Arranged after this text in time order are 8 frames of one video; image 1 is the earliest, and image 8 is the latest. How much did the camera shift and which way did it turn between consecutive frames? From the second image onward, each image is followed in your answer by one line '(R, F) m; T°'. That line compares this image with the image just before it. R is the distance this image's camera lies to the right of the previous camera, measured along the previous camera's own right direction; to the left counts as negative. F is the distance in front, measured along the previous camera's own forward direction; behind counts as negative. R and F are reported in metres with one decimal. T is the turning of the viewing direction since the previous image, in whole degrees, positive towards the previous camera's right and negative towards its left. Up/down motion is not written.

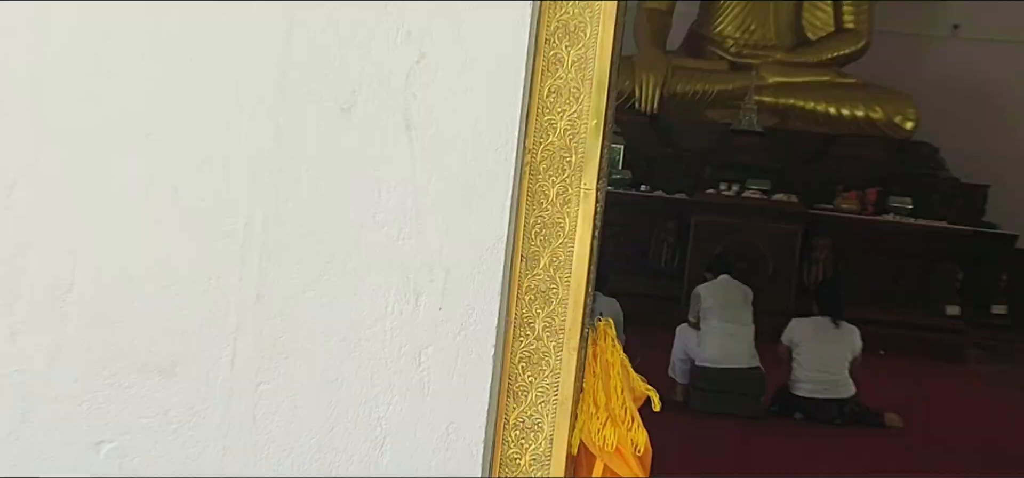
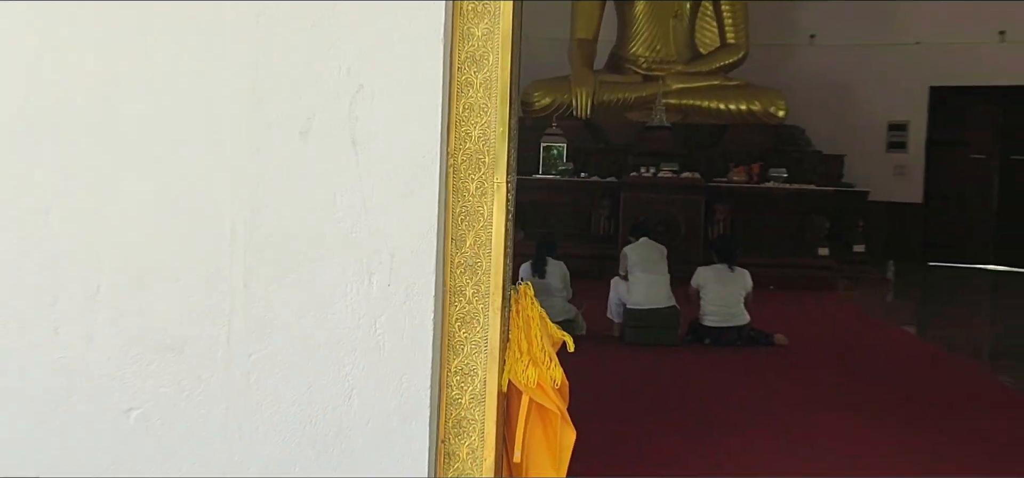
(-0.1, -0.6) m; +3°
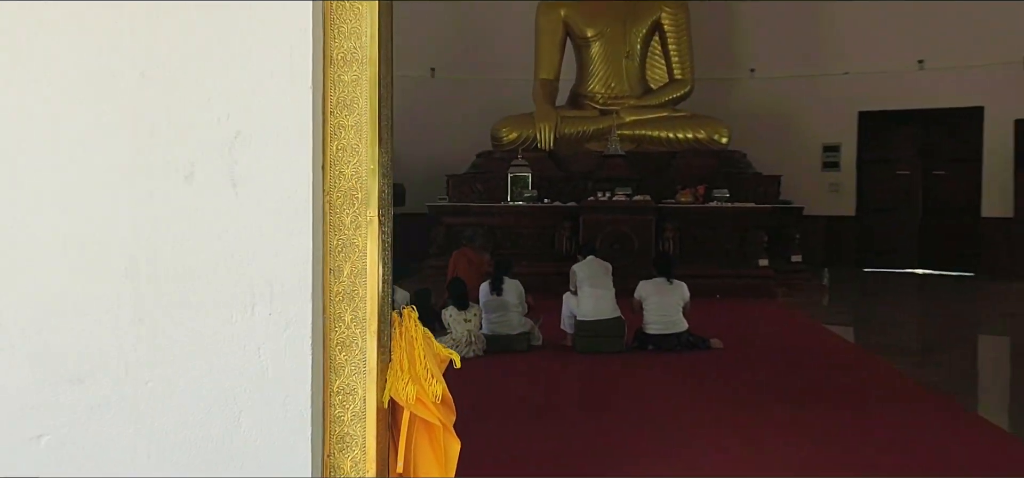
(+0.2, -0.3) m; -1°
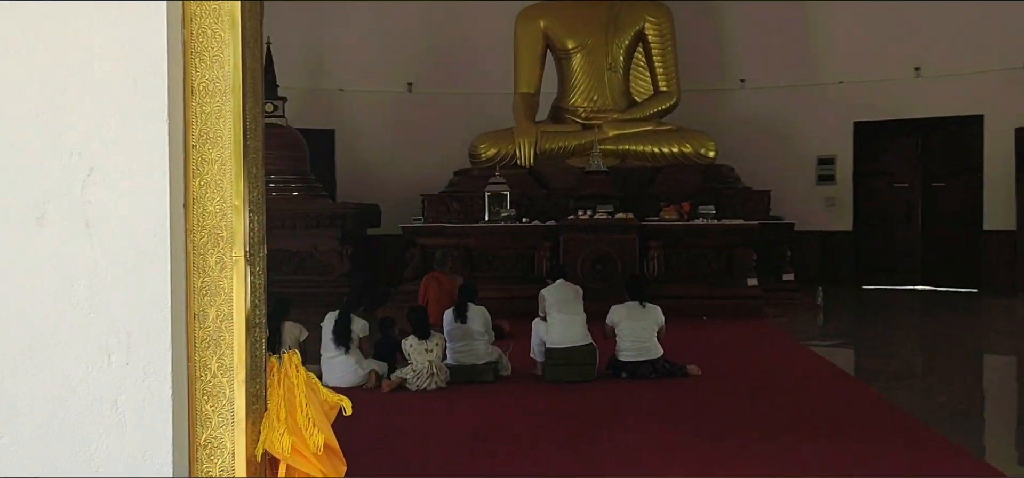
(+0.2, +0.1) m; -2°
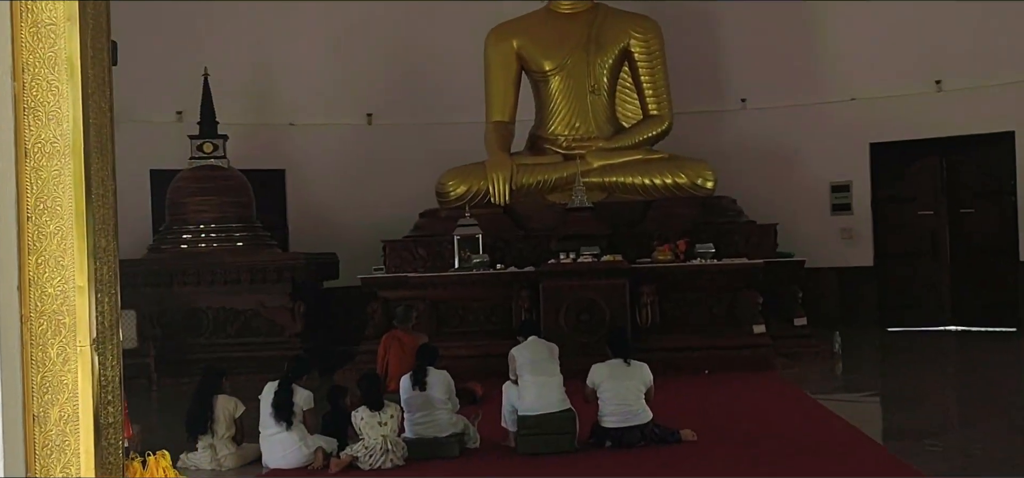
(+0.1, +0.3) m; -1°
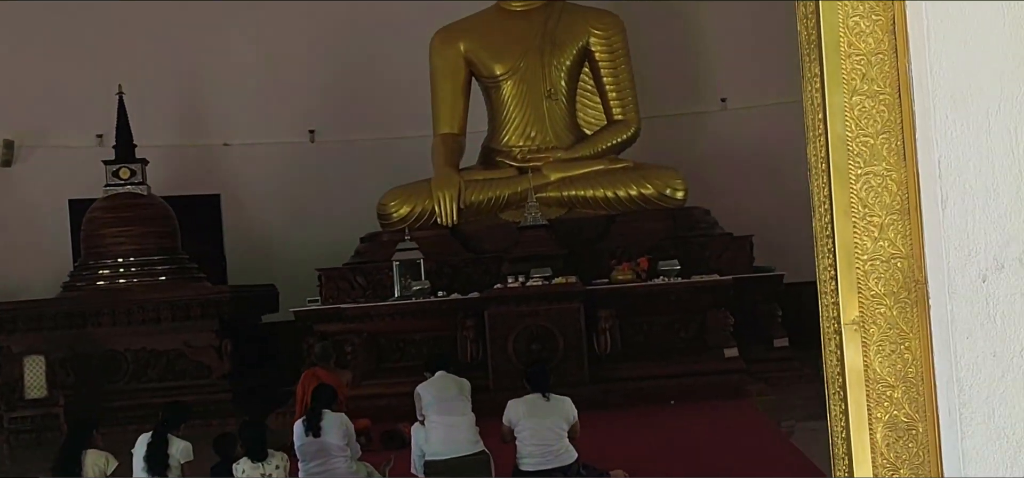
(+0.2, +0.2) m; -2°
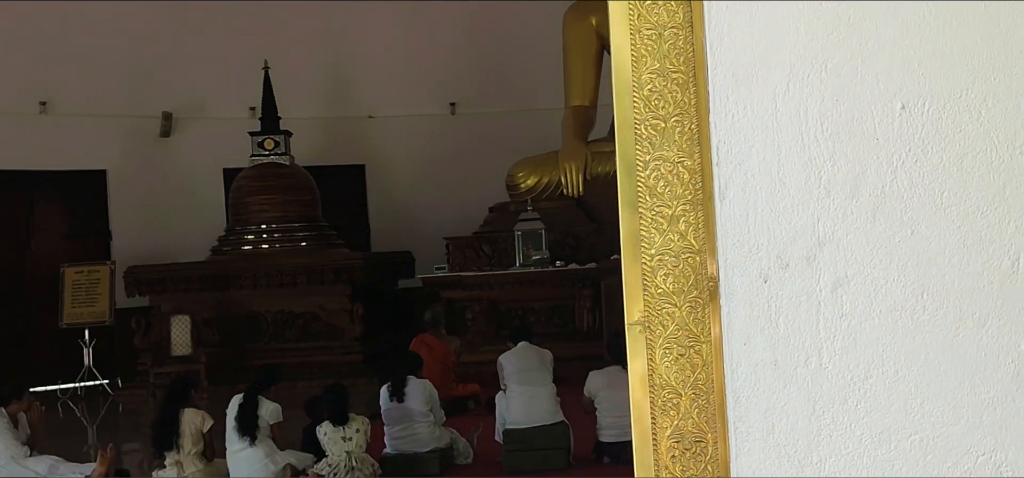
(+0.1, +0.1) m; -13°
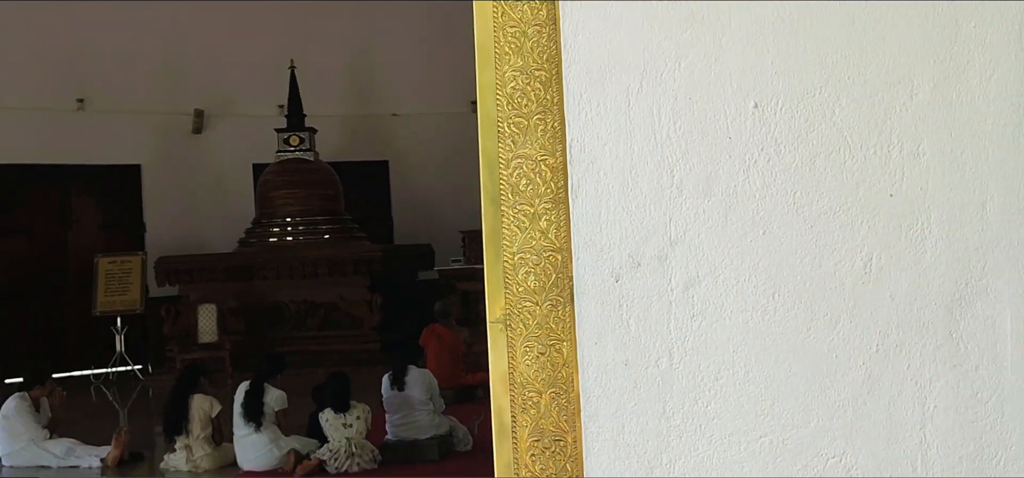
(+0.1, -0.1) m; -3°
